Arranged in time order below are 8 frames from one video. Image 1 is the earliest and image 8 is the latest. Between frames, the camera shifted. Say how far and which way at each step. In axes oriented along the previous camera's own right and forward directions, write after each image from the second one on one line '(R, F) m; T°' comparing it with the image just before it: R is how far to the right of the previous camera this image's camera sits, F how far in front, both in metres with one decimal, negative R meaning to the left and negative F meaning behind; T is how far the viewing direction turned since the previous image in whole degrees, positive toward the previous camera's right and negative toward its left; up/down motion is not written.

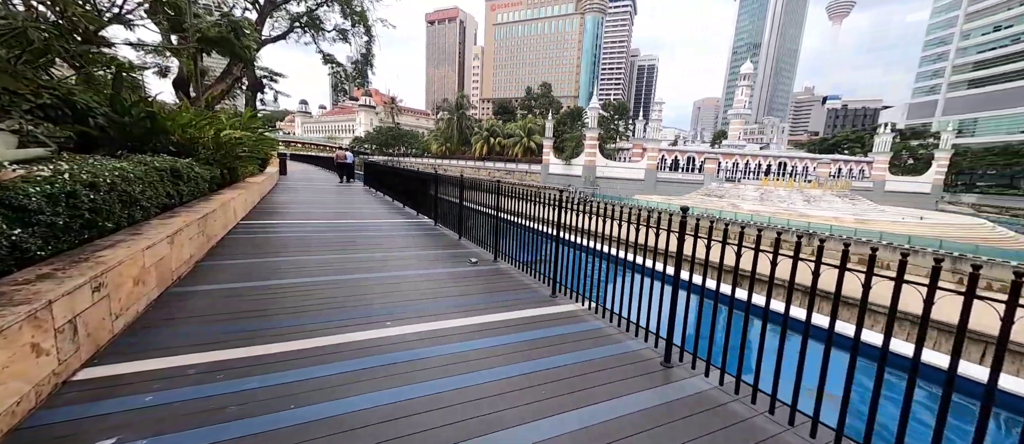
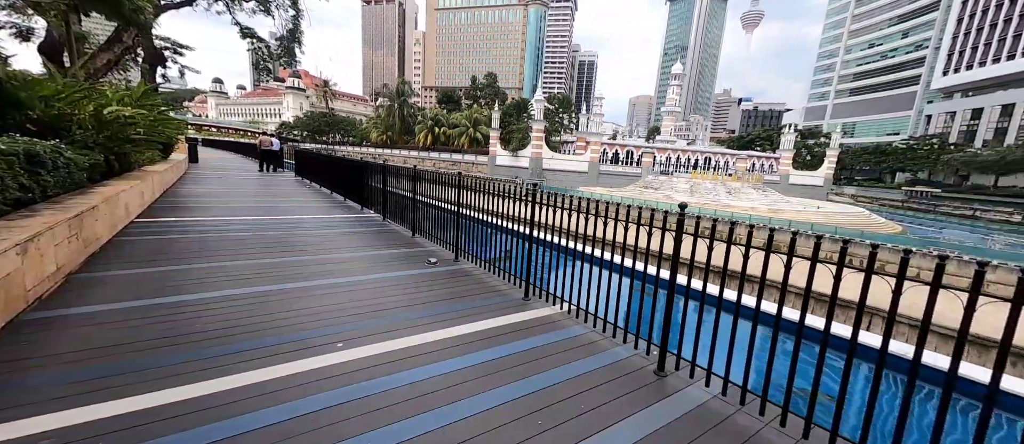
(-0.2, +0.3) m; +9°
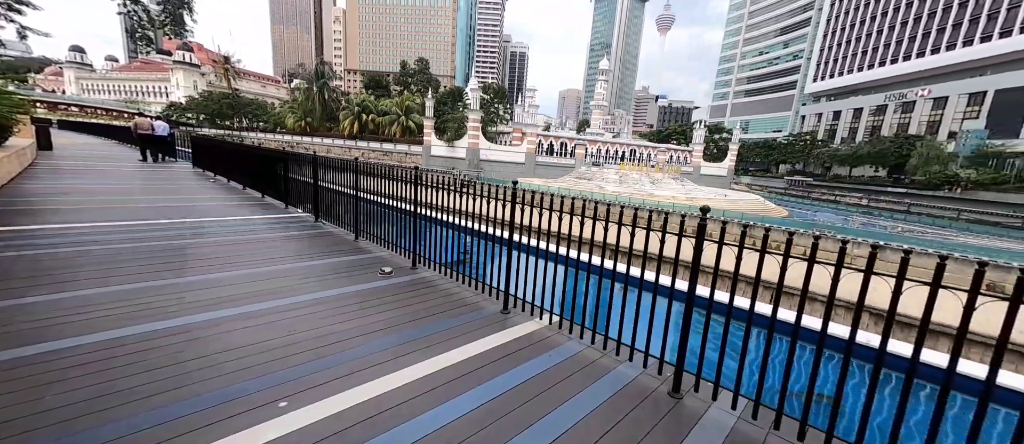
(-0.2, +0.3) m; +10°
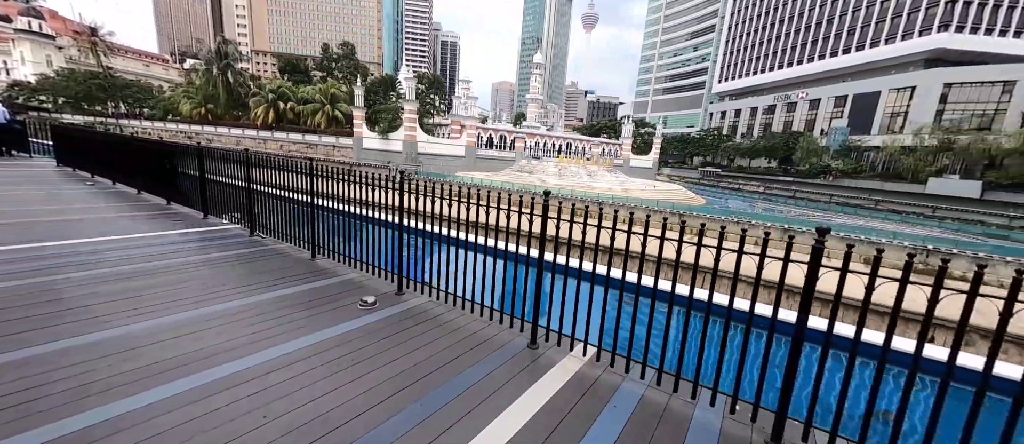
(-0.4, +0.4) m; +10°
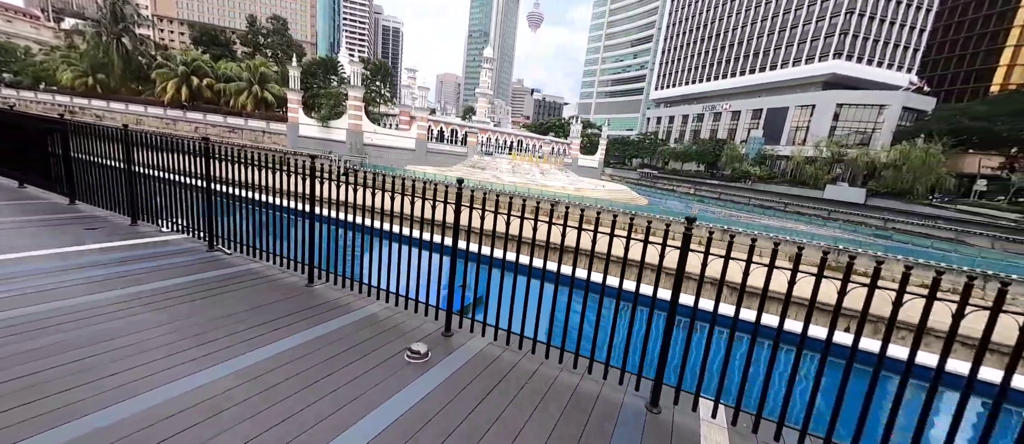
(-0.6, +0.5) m; +9°
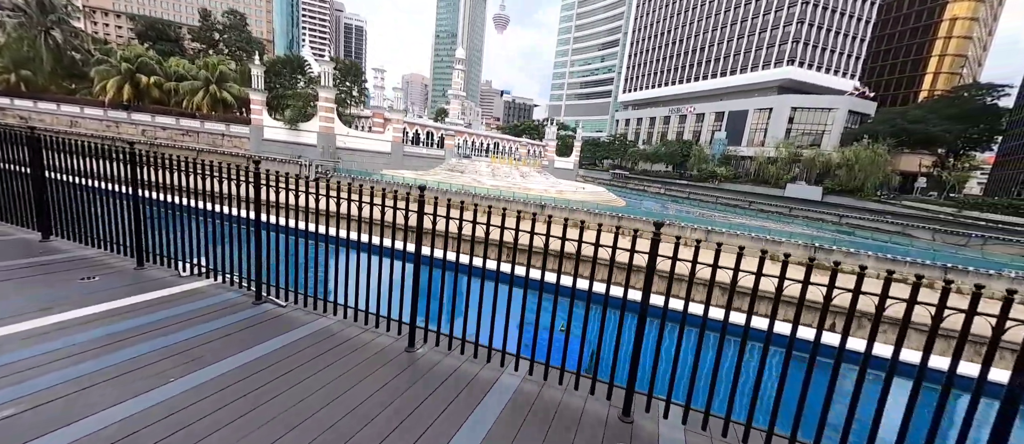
(-0.8, +0.4) m; +5°
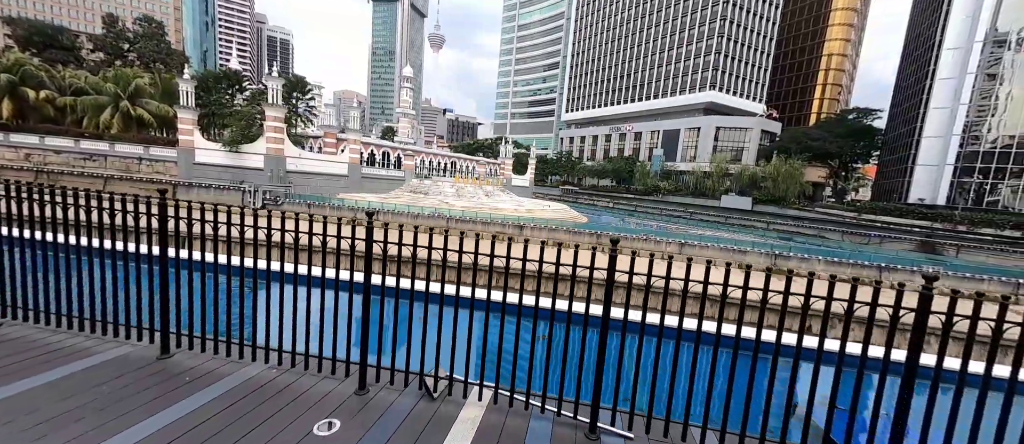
(-1.6, +0.6) m; +9°
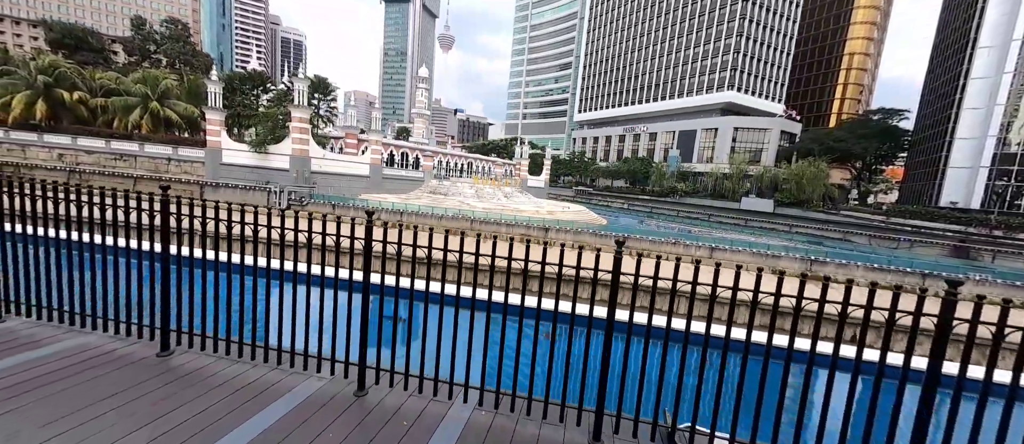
(-0.7, +0.2) m; -1°
